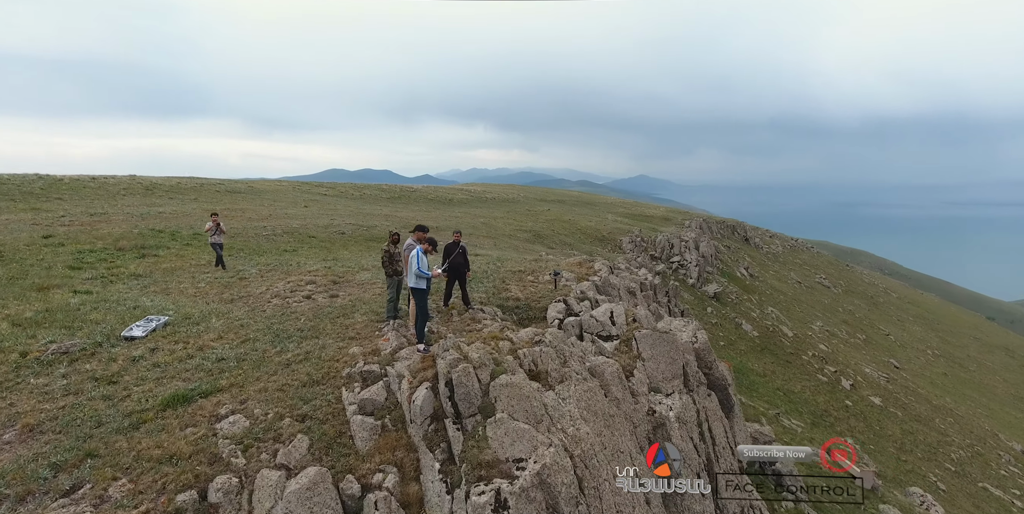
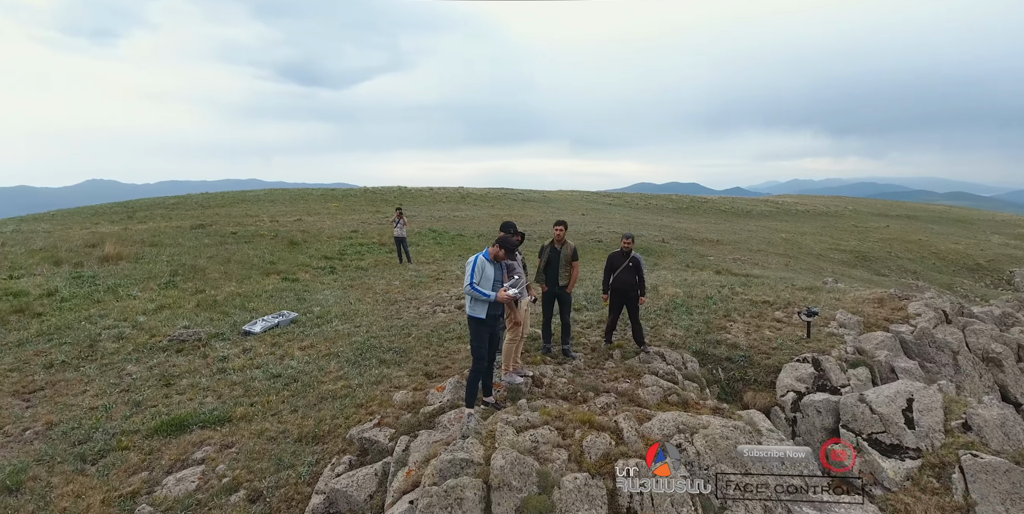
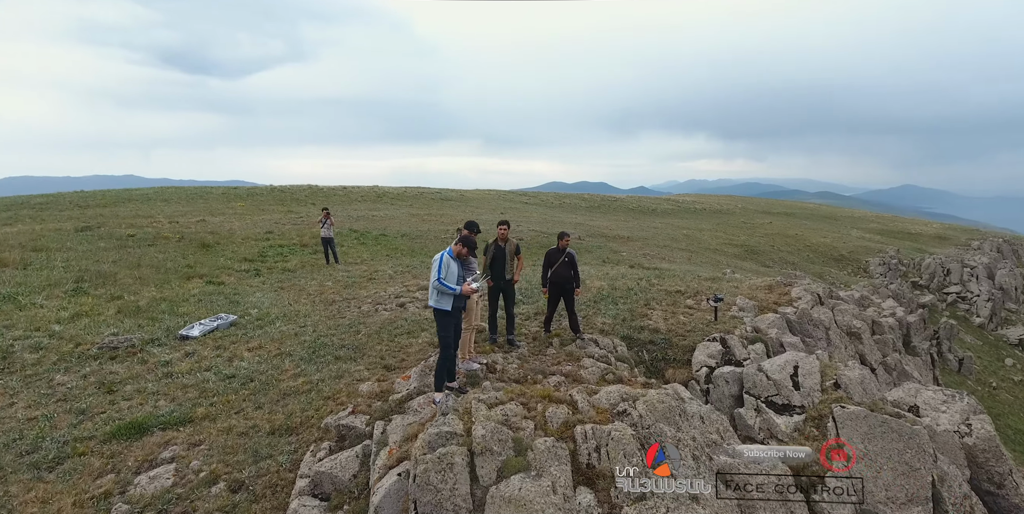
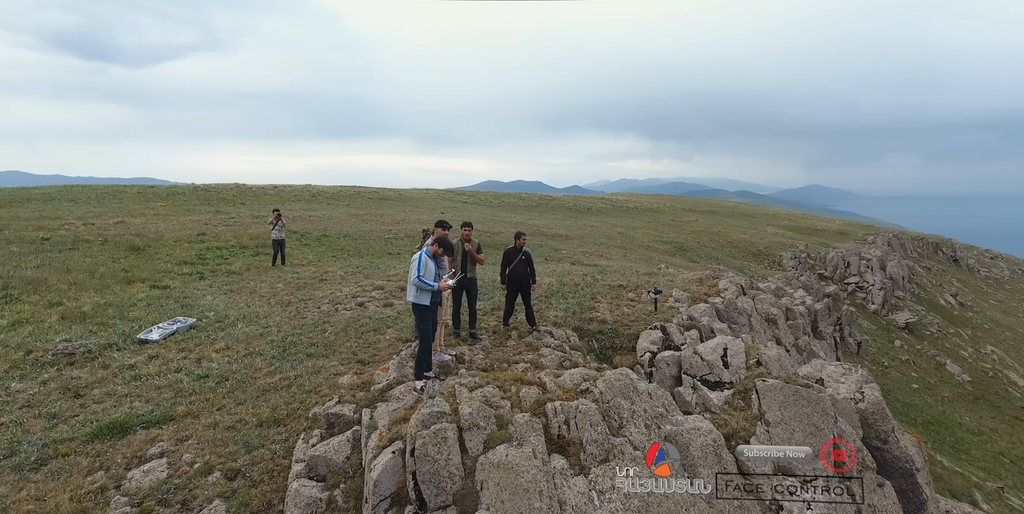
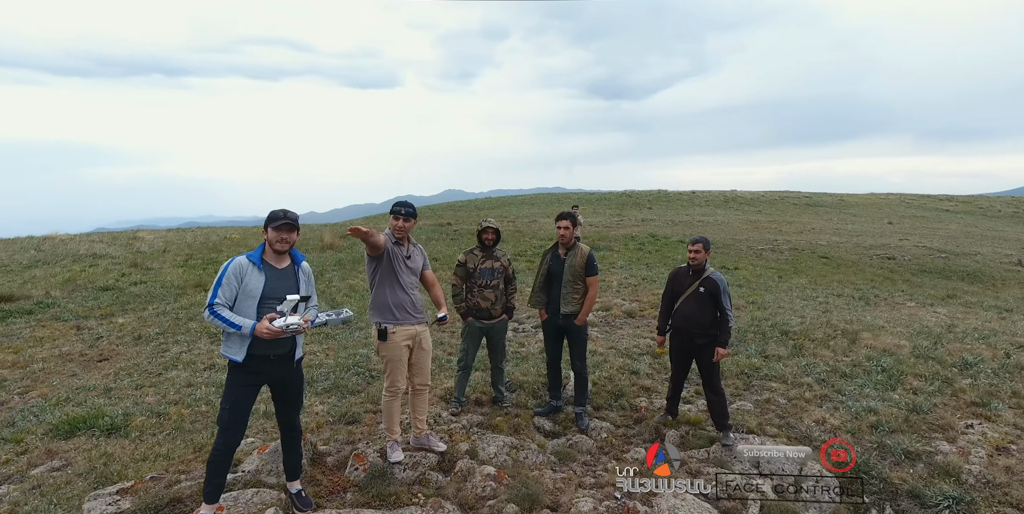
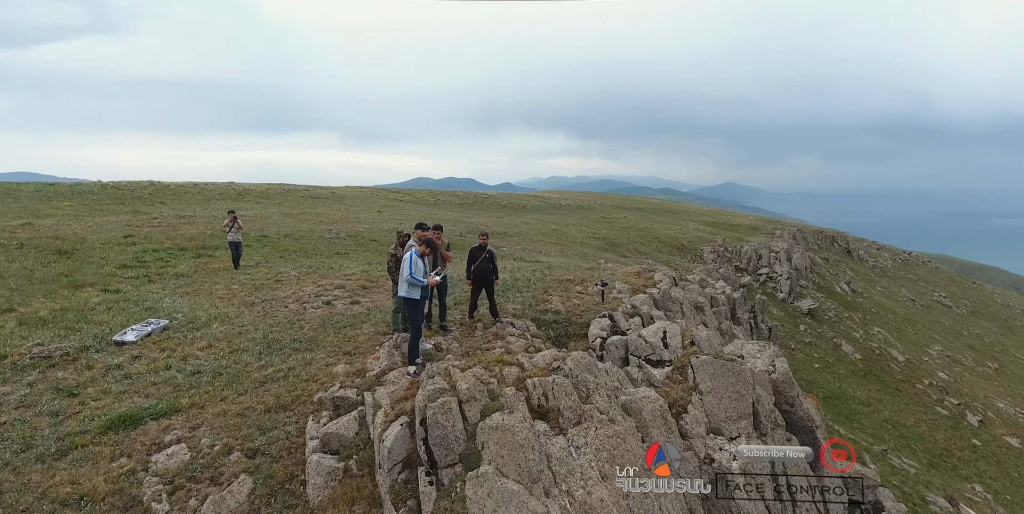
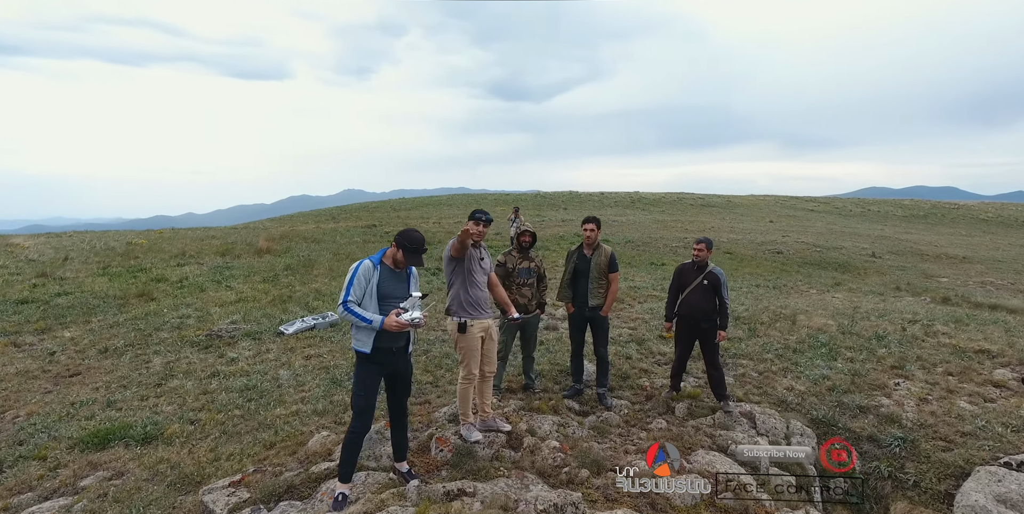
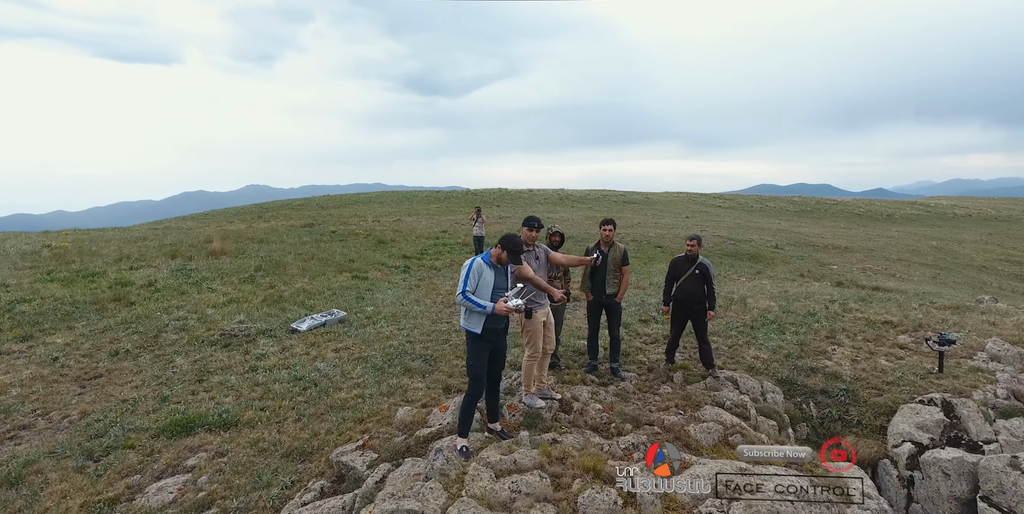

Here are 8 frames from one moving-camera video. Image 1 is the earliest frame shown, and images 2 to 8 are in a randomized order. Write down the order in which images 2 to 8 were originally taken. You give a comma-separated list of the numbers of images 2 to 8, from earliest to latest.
6, 4, 3, 2, 8, 7, 5
